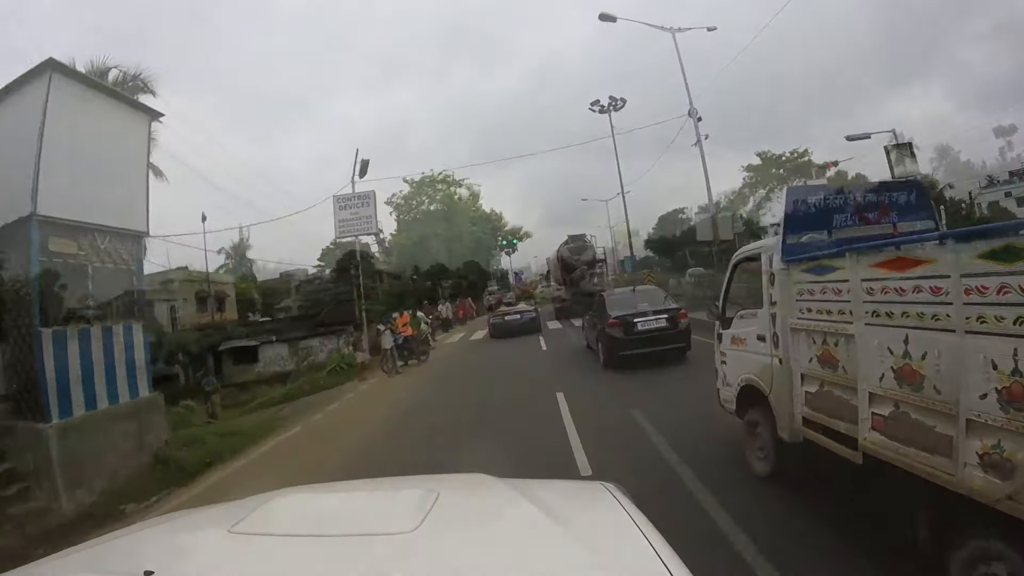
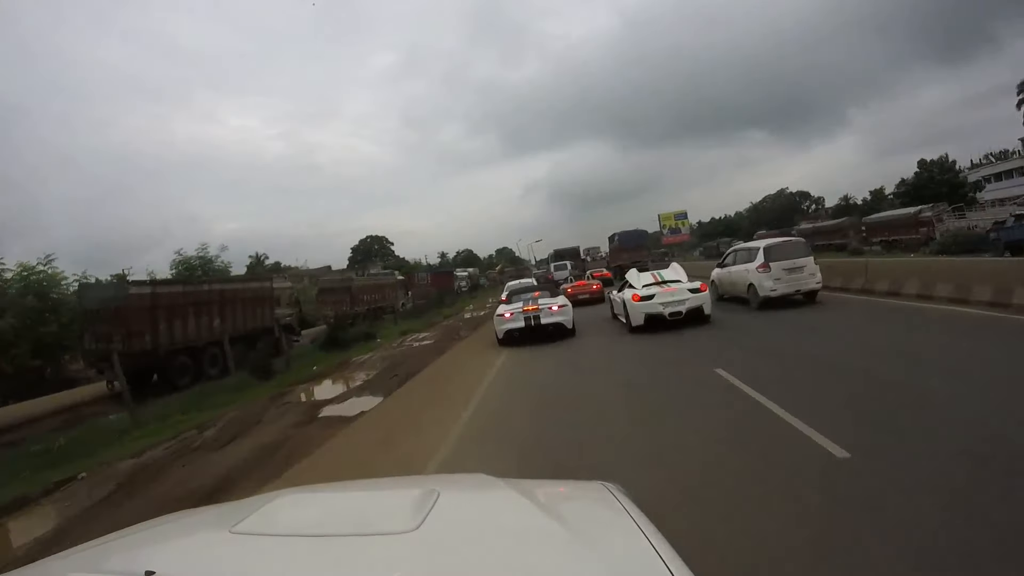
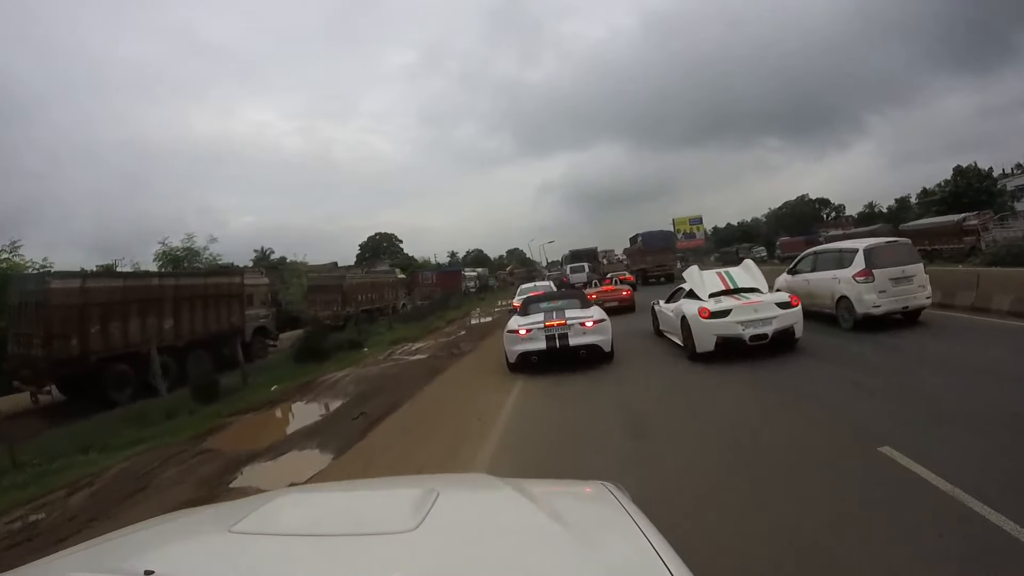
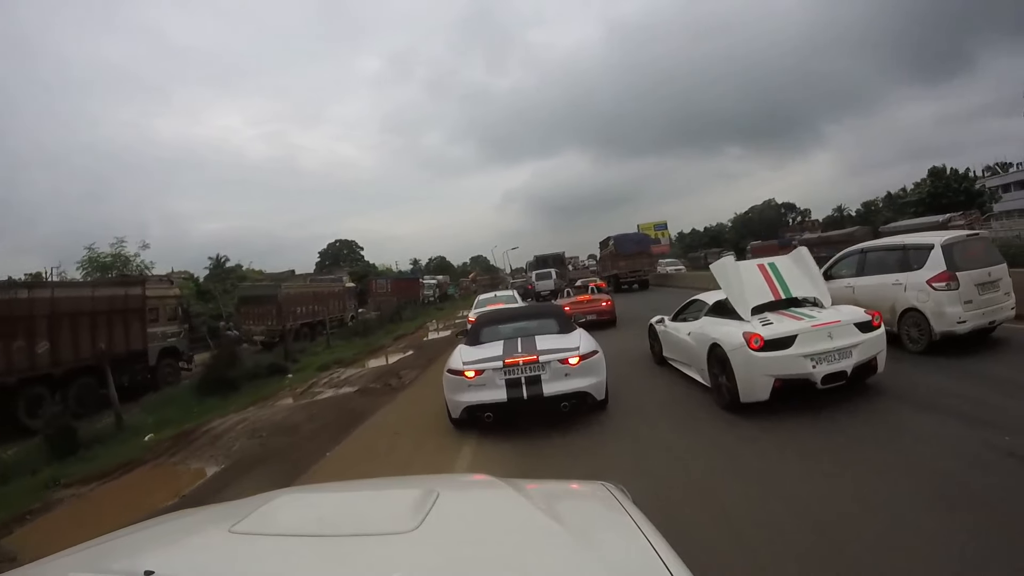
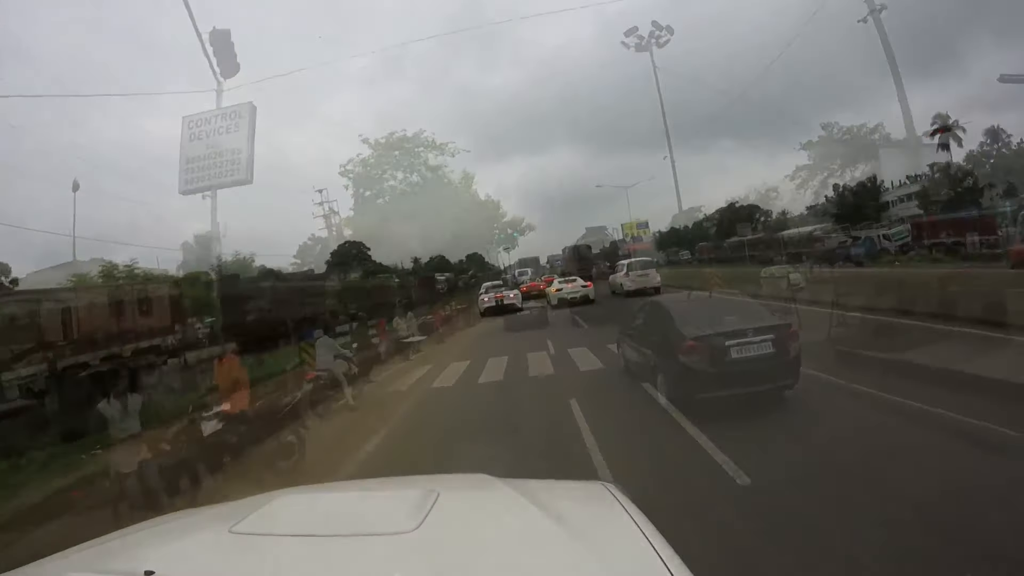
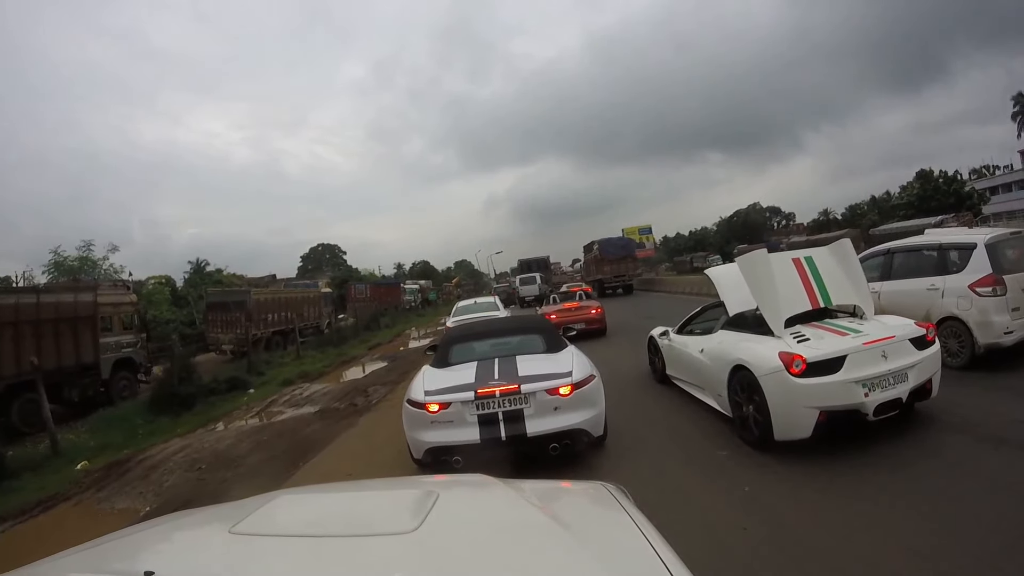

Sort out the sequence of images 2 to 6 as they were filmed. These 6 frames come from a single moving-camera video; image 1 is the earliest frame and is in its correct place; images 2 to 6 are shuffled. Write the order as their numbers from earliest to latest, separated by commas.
5, 2, 3, 4, 6
